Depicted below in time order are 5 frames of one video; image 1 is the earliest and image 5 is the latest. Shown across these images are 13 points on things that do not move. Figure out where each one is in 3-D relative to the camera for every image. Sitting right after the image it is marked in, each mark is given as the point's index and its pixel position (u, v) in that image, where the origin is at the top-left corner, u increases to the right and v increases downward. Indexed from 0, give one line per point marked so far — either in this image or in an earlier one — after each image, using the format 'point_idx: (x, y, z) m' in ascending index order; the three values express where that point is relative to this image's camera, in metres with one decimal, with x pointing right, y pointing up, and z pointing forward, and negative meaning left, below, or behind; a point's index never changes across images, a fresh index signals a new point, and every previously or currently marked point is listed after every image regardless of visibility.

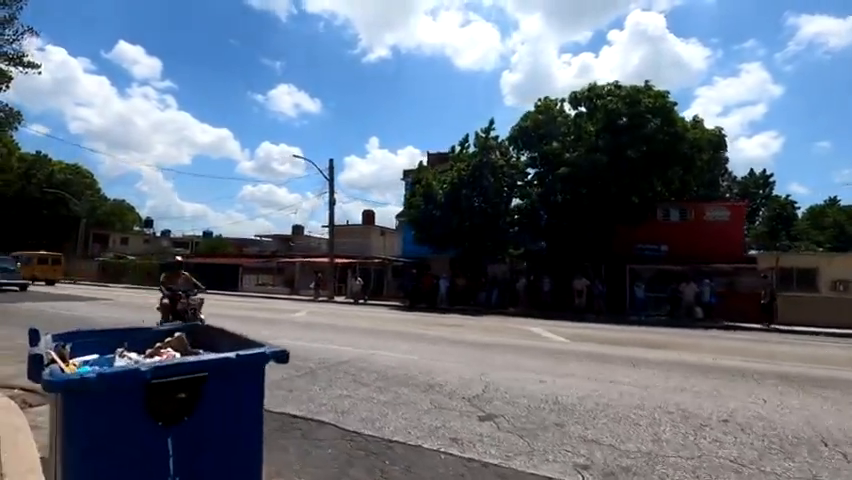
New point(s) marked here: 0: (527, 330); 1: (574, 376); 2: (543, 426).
0: (+4.4, -3.9, +18.8) m
1: (+3.2, -2.9, +9.6) m
2: (+1.7, -2.6, +6.2) m
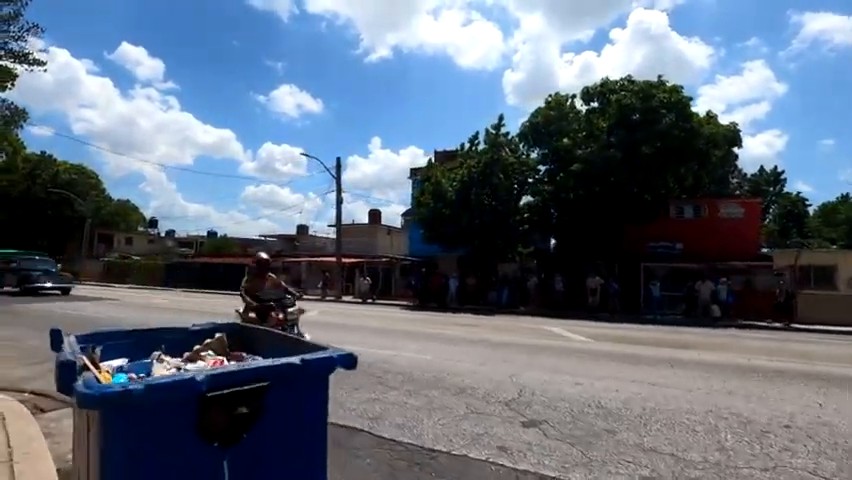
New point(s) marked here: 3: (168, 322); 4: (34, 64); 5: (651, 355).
0: (+5.0, -3.8, +18.4) m
1: (+3.8, -2.8, +9.1) m
2: (+2.2, -2.5, +5.7) m
3: (-9.9, -3.1, +16.8) m
4: (-17.0, +7.5, +19.0) m
5: (+7.0, -3.6, +13.7) m
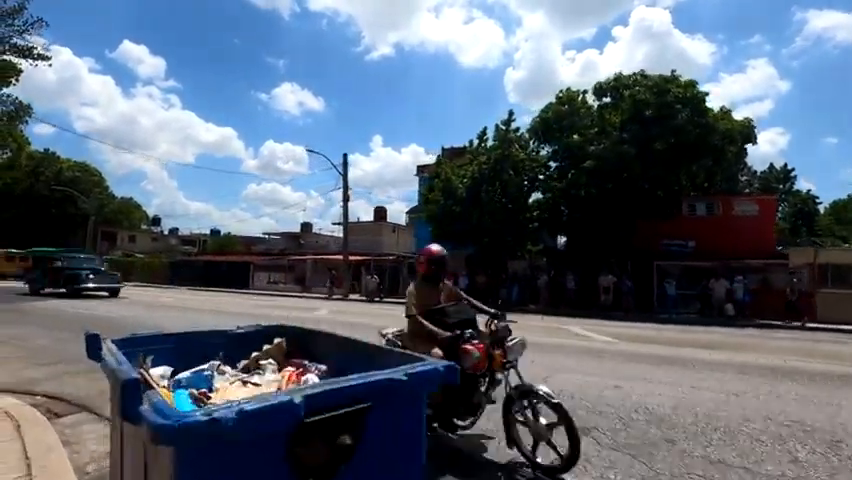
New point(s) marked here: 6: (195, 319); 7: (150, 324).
0: (+5.6, -3.6, +17.9) m
1: (+4.3, -2.8, +8.7) m
2: (+2.7, -2.4, +5.3) m
3: (-9.3, -3.0, +16.4) m
4: (-16.4, +7.7, +18.6) m
5: (+7.6, -3.5, +13.3) m
6: (-8.9, -3.0, +17.0) m
7: (-9.5, -2.9, +15.3) m
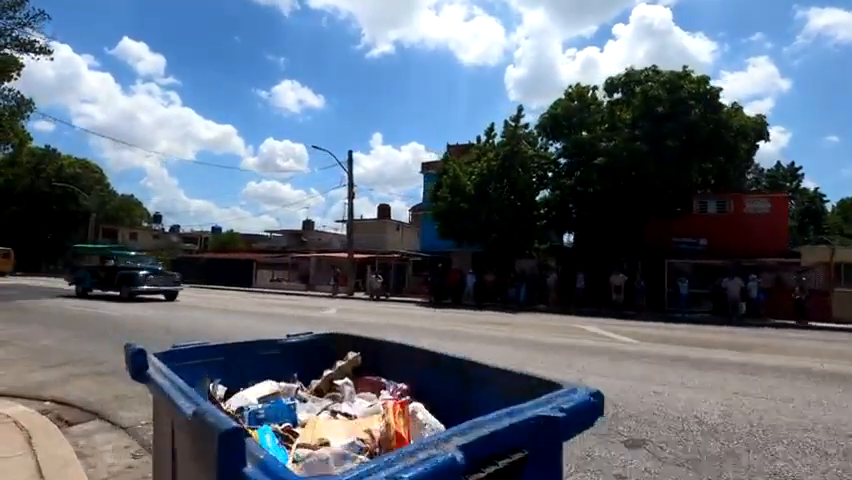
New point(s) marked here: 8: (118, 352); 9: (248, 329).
0: (+6.1, -3.6, +17.6) m
1: (+4.8, -2.7, +8.3) m
2: (+3.2, -2.4, +4.9) m
3: (-8.8, -2.9, +16.0) m
4: (-15.9, +7.8, +18.2) m
5: (+8.1, -3.4, +12.9) m
6: (-8.4, -2.9, +16.6) m
7: (-9.0, -2.8, +14.9) m
8: (-7.0, -2.6, +10.0) m
9: (-5.7, -2.8, +14.1) m
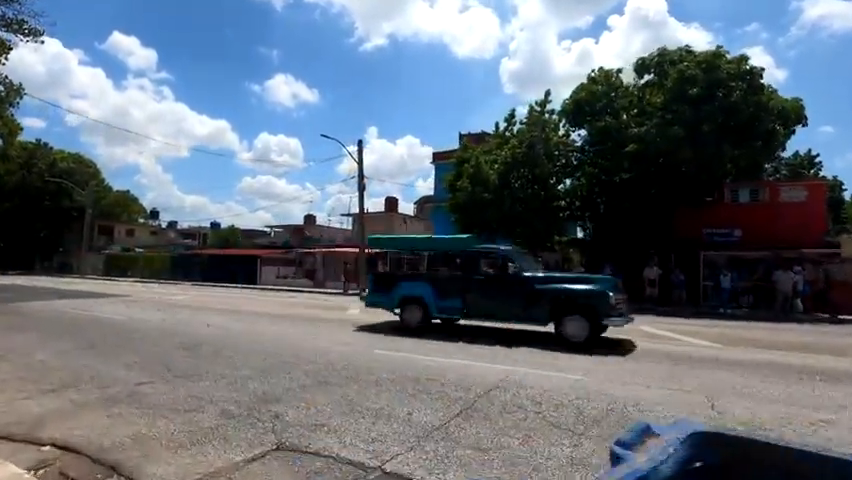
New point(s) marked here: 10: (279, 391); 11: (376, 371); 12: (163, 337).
0: (+7.4, -3.2, +16.0) m
1: (+6.2, -2.5, +6.7) m
2: (+4.7, -2.3, +3.4) m
3: (-7.4, -2.7, +14.4) m
4: (-14.7, +7.9, +16.3) m
5: (+9.5, -3.1, +11.4) m
6: (-7.1, -2.7, +14.9) m
7: (-7.7, -2.7, +13.2) m
8: (-5.6, -2.5, +8.4) m
9: (-4.3, -2.6, +12.5) m
10: (-2.4, -2.4, +7.0) m
11: (-0.9, -2.4, +8.2) m
12: (-7.1, -2.6, +11.8) m
